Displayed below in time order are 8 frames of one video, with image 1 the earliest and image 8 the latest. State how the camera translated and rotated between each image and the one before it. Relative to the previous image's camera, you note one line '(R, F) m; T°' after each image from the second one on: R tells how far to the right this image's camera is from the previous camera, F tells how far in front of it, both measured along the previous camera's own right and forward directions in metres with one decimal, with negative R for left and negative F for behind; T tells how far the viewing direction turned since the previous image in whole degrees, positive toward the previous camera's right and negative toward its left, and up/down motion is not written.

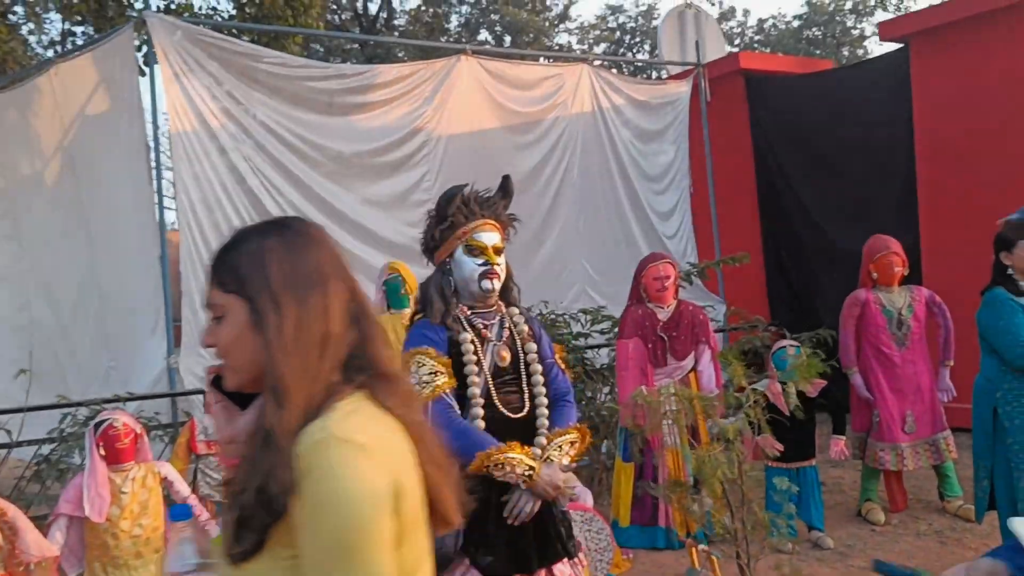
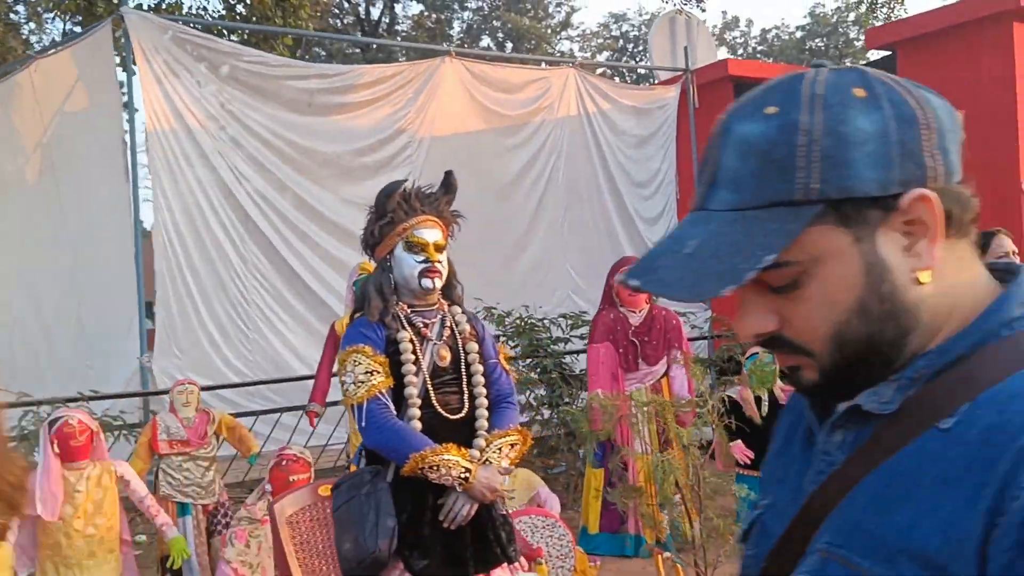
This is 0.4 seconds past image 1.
(+0.2, +0.1) m; 0°
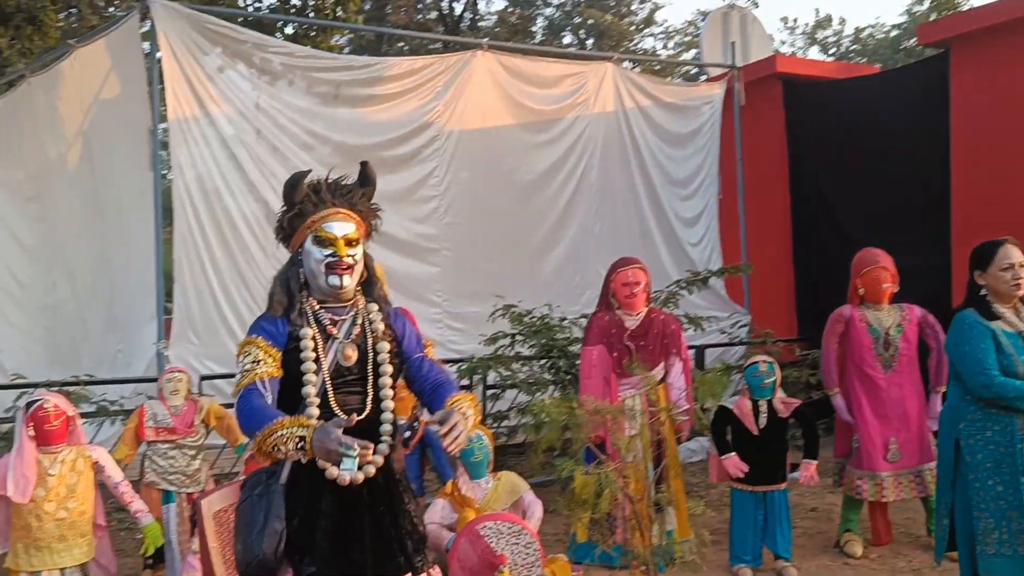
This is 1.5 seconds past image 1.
(+0.5, +0.1) m; -5°
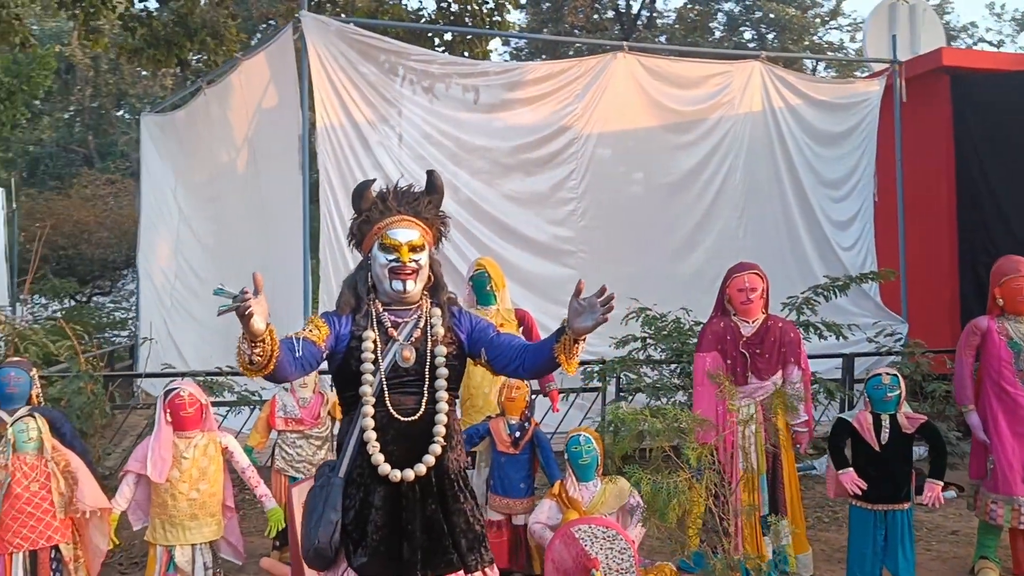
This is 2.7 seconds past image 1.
(+0.3, 0.0) m; -11°
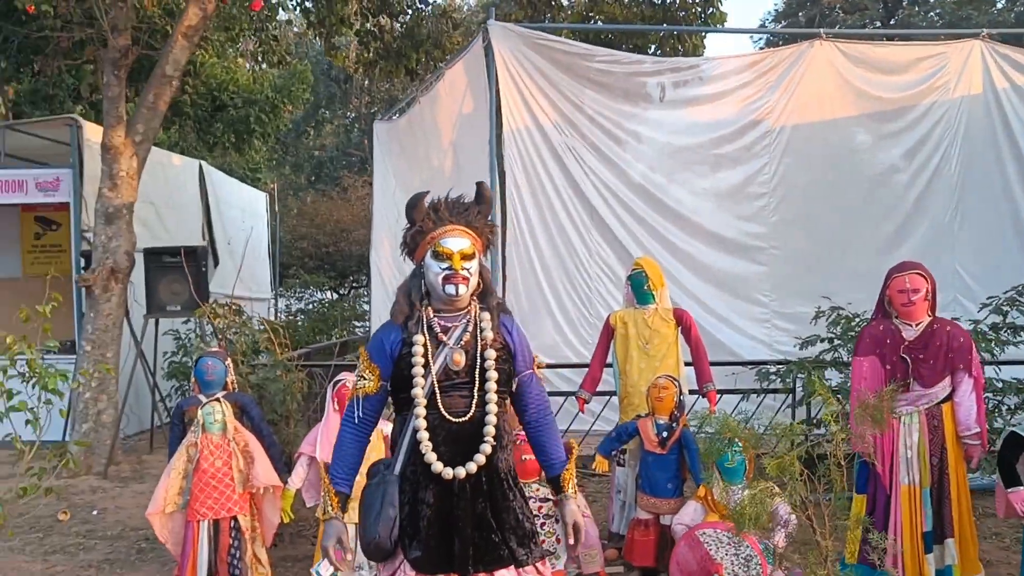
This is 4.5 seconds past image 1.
(+0.6, 0.0) m; -15°
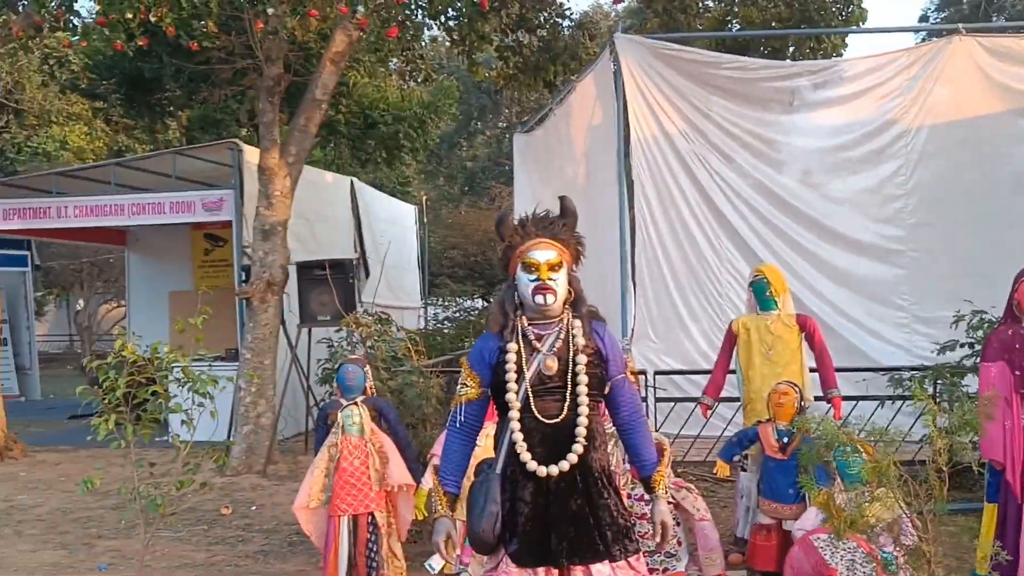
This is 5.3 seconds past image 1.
(+0.2, -0.2) m; -9°
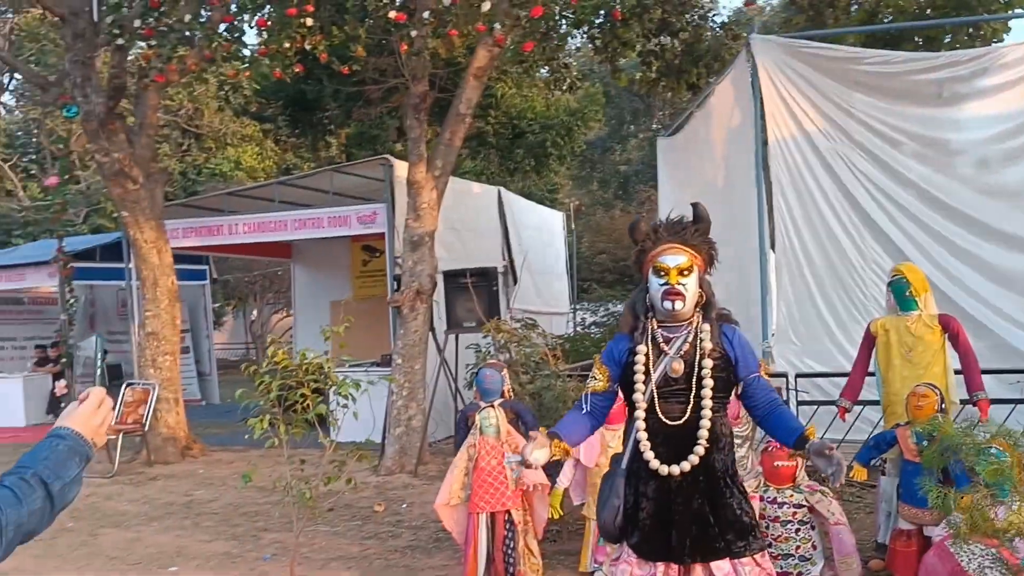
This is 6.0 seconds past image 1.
(+0.2, -0.1) m; -9°
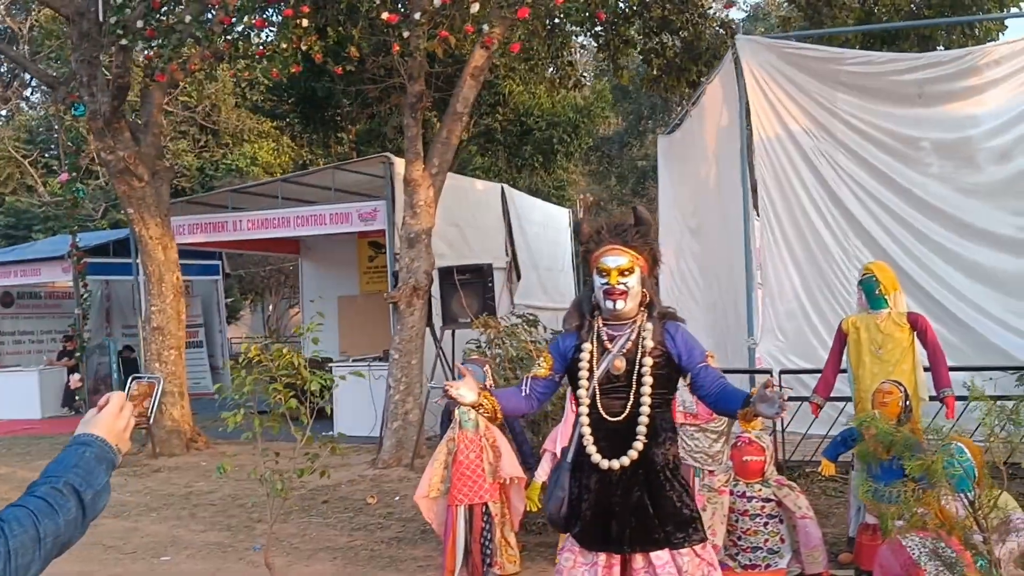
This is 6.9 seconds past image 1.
(+0.2, -0.1) m; -1°
